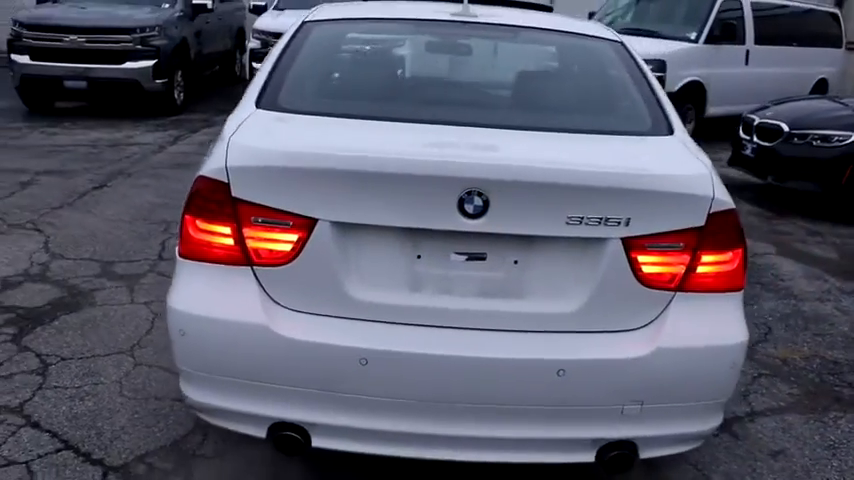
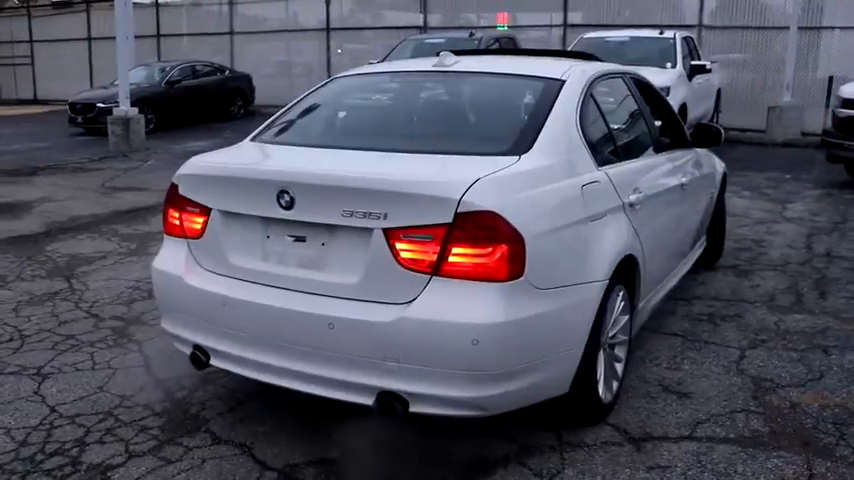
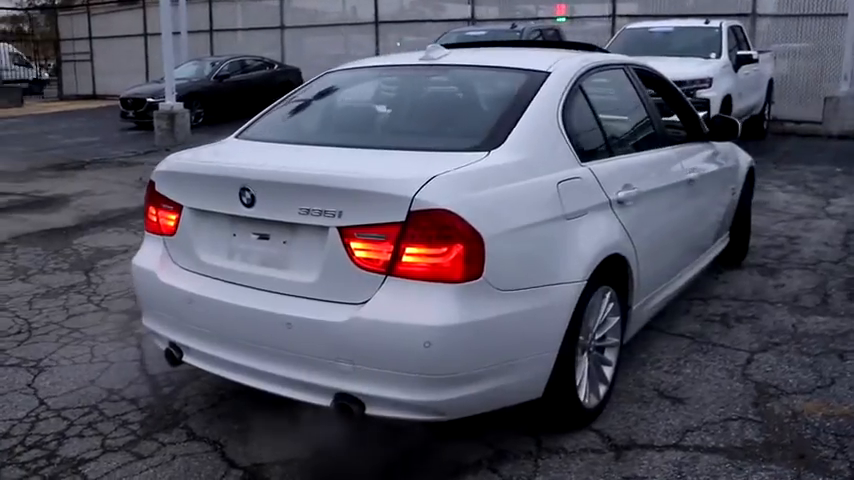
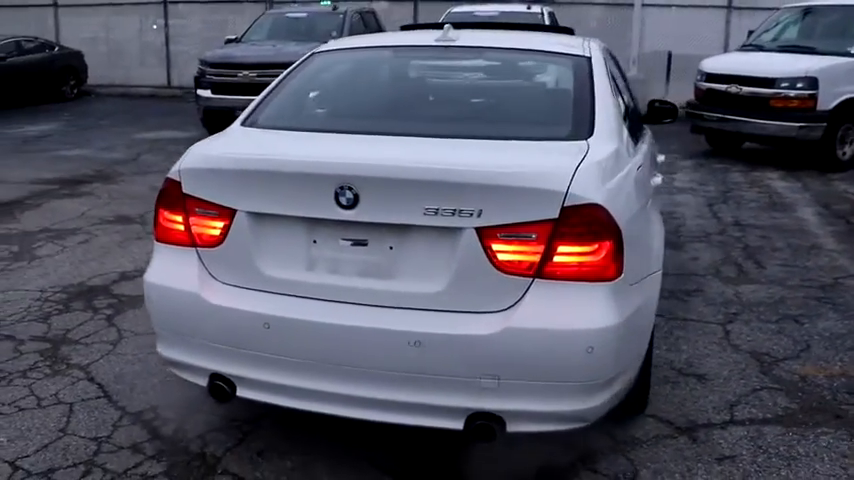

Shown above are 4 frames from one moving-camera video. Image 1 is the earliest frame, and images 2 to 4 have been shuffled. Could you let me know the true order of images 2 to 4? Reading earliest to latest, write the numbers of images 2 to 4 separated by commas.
4, 2, 3
